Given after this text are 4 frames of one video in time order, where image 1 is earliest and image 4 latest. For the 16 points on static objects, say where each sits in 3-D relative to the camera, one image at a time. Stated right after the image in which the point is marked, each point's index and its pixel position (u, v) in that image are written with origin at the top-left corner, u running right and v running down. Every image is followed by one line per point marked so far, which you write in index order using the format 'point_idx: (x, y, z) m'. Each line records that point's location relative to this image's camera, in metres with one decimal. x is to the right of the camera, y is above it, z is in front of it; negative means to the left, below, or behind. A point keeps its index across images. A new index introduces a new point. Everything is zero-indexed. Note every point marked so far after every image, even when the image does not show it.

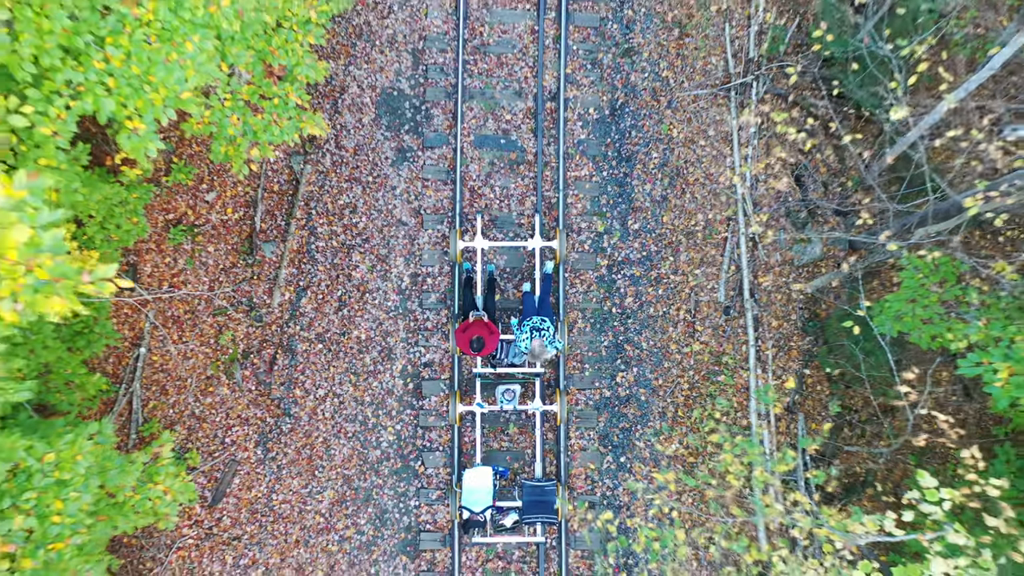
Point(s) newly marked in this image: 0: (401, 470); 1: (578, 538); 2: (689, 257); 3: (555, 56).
0: (-1.3, -2.1, +8.3) m
1: (+0.7, -2.8, +8.2) m
2: (+2.1, +0.4, +8.7) m
3: (+0.5, +2.8, +8.7) m
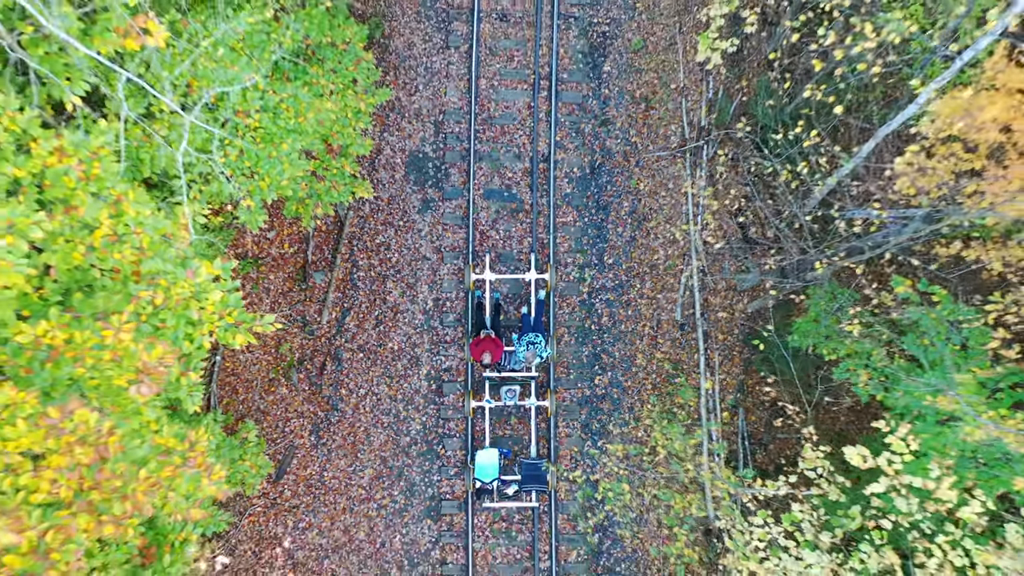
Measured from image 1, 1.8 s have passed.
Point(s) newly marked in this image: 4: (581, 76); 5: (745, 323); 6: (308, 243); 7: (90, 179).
0: (-1.3, -2.4, +10.7) m
1: (+0.8, -3.1, +10.6) m
2: (+2.1, 0.0, +11.0) m
3: (+0.5, +2.5, +11.1) m
4: (+1.1, +3.3, +11.2) m
5: (+3.5, -0.5, +10.8) m
6: (-3.0, +0.7, +10.8) m
7: (-3.4, +0.9, +5.8) m
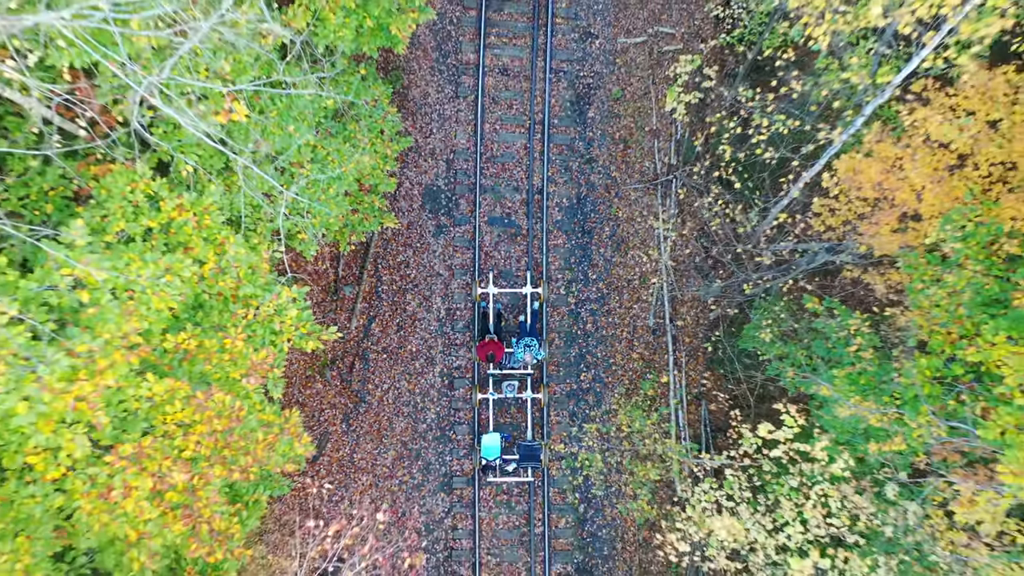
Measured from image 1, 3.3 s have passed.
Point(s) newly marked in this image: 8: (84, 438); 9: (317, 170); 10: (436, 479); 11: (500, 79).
0: (-1.3, -2.6, +12.8) m
1: (+0.8, -3.3, +12.7) m
2: (+2.1, -0.2, +13.2) m
3: (+0.5, +2.3, +13.2) m
4: (+1.1, +3.1, +13.3) m
5: (+3.5, -0.7, +13.0) m
6: (-3.0, +0.5, +12.9) m
7: (-3.4, +0.7, +8.0) m
8: (-3.5, -1.2, +6.0) m
9: (-2.7, +1.6, +10.1) m
10: (-1.3, -3.3, +12.7) m
11: (-0.2, +3.8, +13.2) m
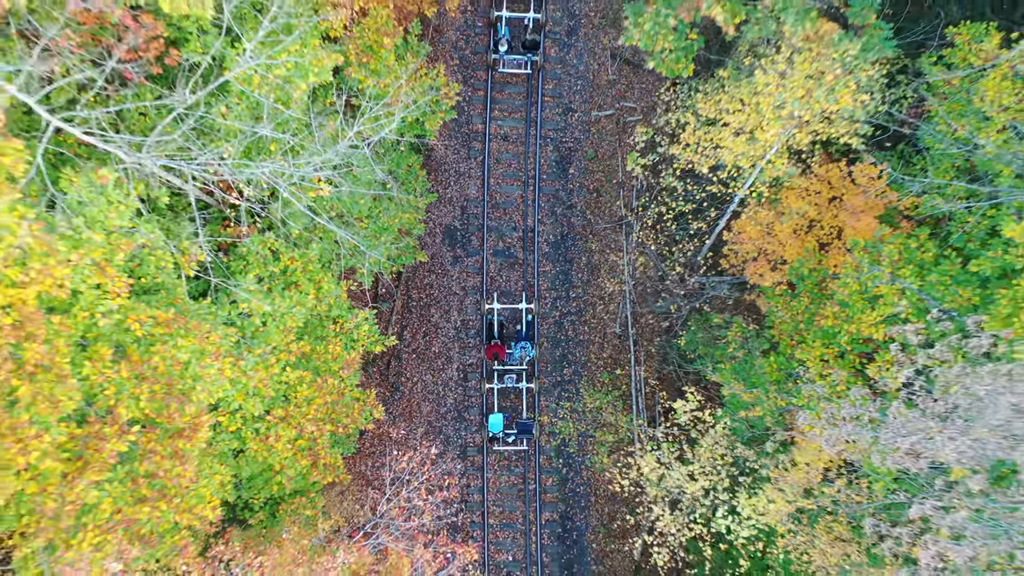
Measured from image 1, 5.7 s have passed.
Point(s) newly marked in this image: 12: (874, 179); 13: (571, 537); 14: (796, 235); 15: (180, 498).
0: (-1.3, -3.0, +17.0) m
1: (+0.7, -3.7, +16.9) m
2: (+2.1, -0.5, +17.3) m
3: (+0.5, +1.9, +17.4) m
4: (+1.0, +2.7, +17.5) m
5: (+3.4, -1.1, +17.2) m
6: (-3.1, +0.1, +17.1) m
7: (-3.4, +0.3, +12.2) m
8: (-3.5, -1.6, +10.2) m
9: (-2.7, +1.2, +14.2) m
10: (-1.3, -3.7, +16.9) m
11: (-0.2, +3.4, +17.4) m
12: (+5.7, +1.7, +11.5) m
13: (+1.3, -5.6, +16.6) m
14: (+4.7, +0.9, +12.3) m
15: (-3.9, -2.5, +8.6) m
